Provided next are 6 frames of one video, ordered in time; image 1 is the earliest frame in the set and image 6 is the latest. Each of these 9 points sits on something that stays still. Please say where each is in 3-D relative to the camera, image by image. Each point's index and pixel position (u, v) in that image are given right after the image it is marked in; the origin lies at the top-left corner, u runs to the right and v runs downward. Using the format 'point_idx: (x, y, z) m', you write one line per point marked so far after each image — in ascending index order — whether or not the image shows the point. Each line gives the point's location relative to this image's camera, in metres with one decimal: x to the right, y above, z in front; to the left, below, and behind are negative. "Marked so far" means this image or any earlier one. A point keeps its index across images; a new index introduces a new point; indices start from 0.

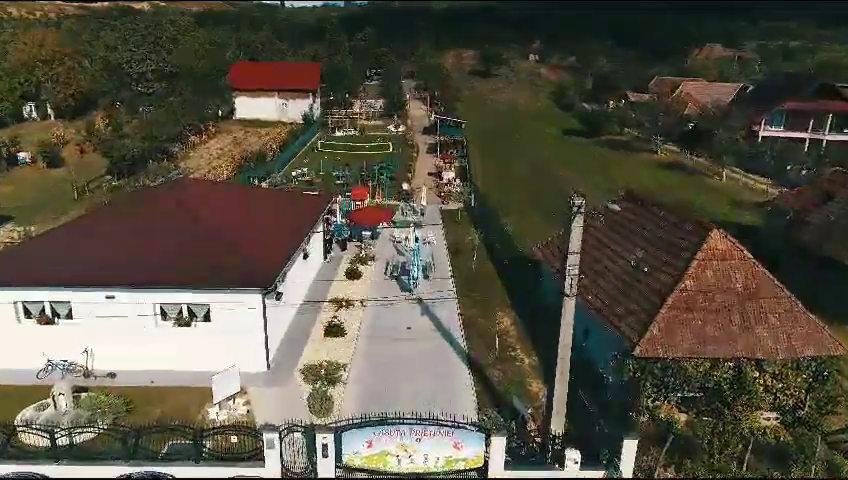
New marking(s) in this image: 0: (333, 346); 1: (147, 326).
0: (-2.6, -3.0, +18.6) m
1: (-7.0, -2.2, +16.7) m
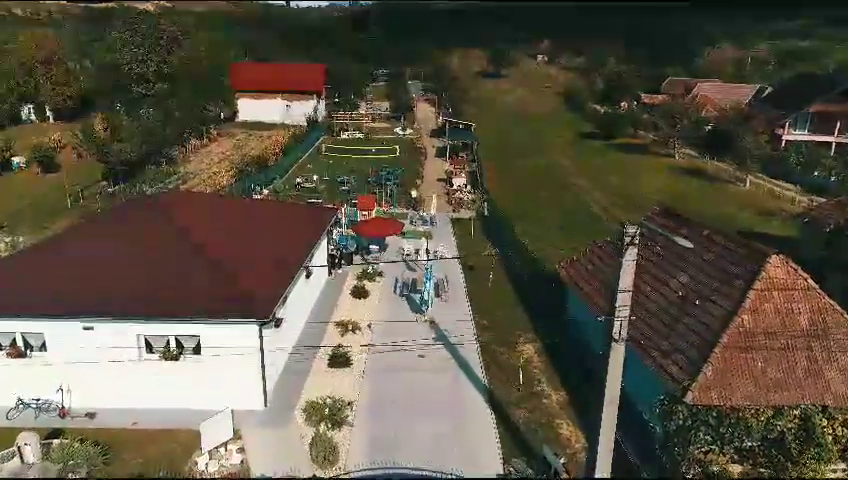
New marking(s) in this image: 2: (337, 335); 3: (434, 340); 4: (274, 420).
0: (-2.2, -3.5, +16.8) m
1: (-6.6, -2.7, +14.9) m
2: (-2.6, -2.8, +19.5) m
3: (+0.3, -2.9, +19.2) m
4: (-3.3, -4.0, +14.8) m
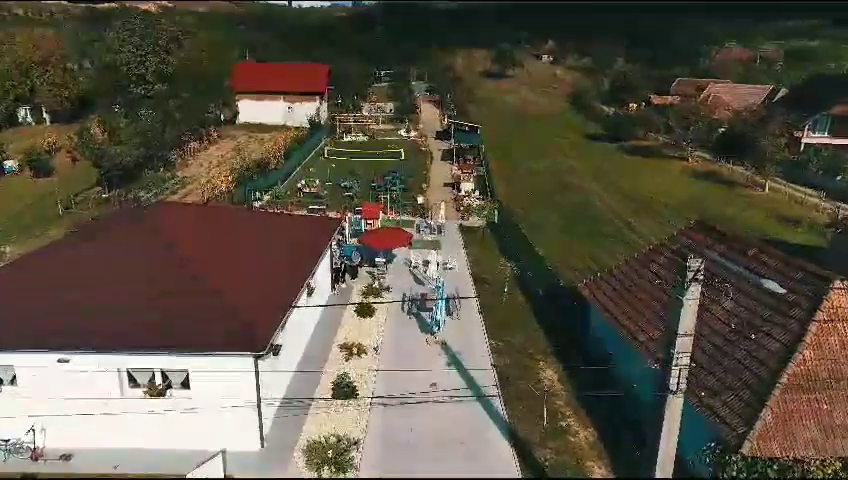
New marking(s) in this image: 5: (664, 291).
0: (-1.9, -4.0, +15.2) m
1: (-6.3, -3.1, +13.3) m
2: (-2.3, -3.2, +18.0) m
3: (+0.6, -3.3, +17.7) m
4: (-3.0, -4.4, +13.2) m
5: (+5.8, -1.2, +15.8) m
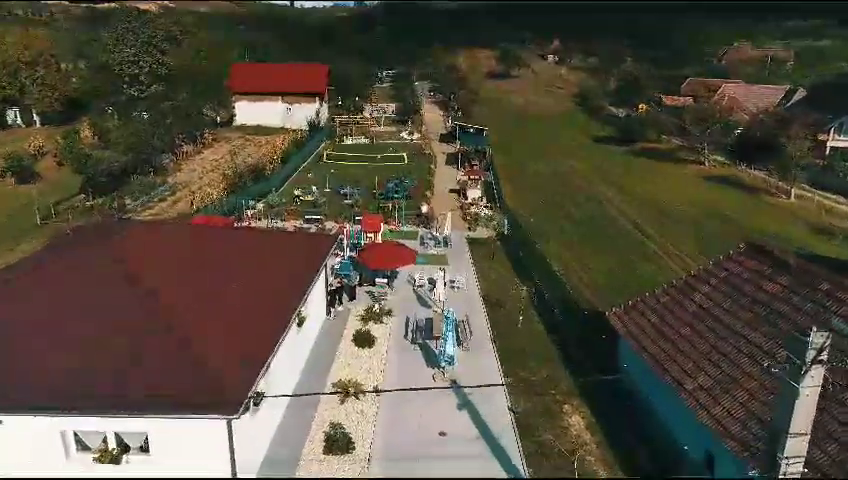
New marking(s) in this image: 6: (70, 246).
0: (-1.7, -4.5, +12.9) m
1: (-6.2, -3.7, +11.1) m
2: (-2.1, -3.8, +15.7) m
3: (+0.8, -3.9, +15.4) m
4: (-2.9, -5.0, +11.0) m
5: (+5.9, -1.8, +13.5) m
6: (-9.2, -0.2, +17.2) m
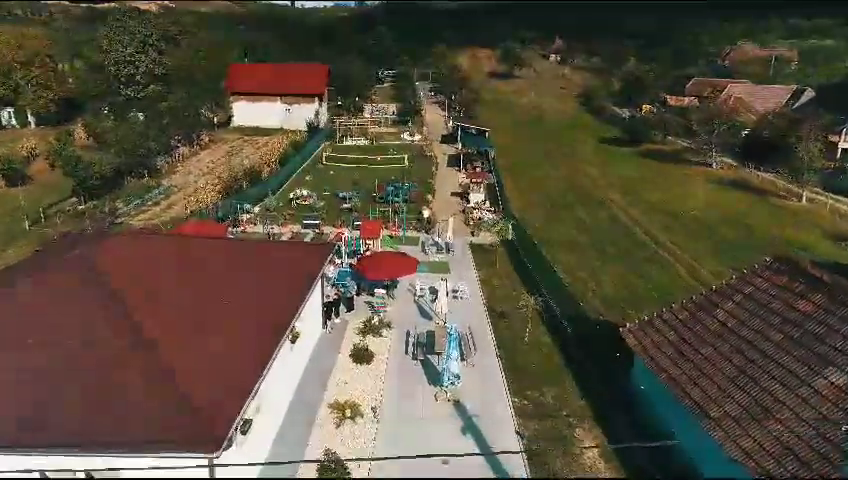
0: (-1.7, -4.8, +11.9) m
1: (-6.1, -4.0, +10.0) m
2: (-2.1, -4.1, +14.6) m
3: (+0.8, -4.1, +14.3) m
4: (-2.9, -5.3, +9.9) m
5: (+5.9, -2.1, +12.5) m
6: (-9.1, -0.4, +16.1) m
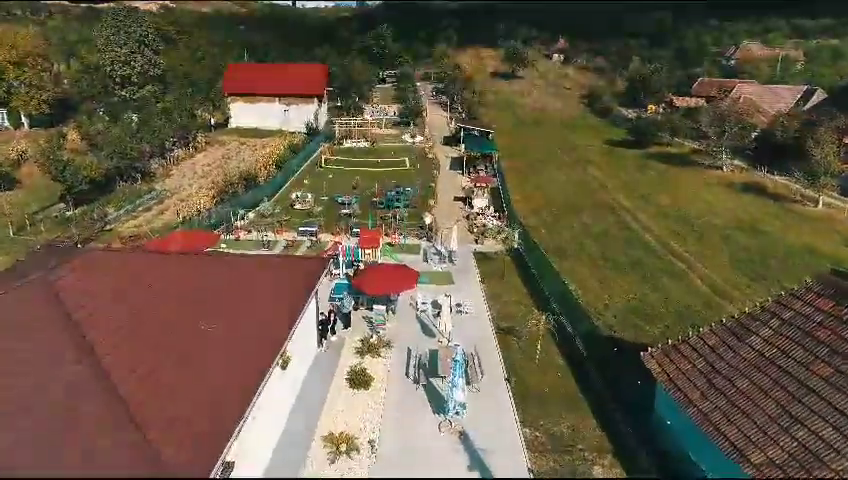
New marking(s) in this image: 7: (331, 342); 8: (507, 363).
0: (-1.7, -5.1, +10.6) m
1: (-6.1, -4.3, +8.7) m
2: (-2.0, -4.4, +13.3) m
3: (+0.9, -4.5, +13.0) m
4: (-2.8, -5.6, +8.6) m
5: (+6.0, -2.4, +11.1) m
6: (-9.1, -0.8, +14.8) m
7: (-2.5, -2.8, +18.1) m
8: (+2.1, -3.1, +17.1) m
